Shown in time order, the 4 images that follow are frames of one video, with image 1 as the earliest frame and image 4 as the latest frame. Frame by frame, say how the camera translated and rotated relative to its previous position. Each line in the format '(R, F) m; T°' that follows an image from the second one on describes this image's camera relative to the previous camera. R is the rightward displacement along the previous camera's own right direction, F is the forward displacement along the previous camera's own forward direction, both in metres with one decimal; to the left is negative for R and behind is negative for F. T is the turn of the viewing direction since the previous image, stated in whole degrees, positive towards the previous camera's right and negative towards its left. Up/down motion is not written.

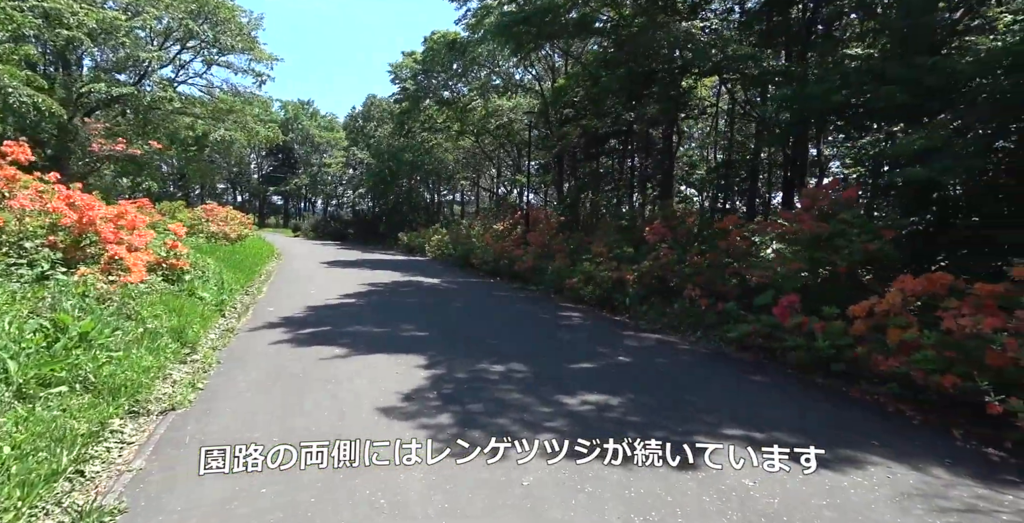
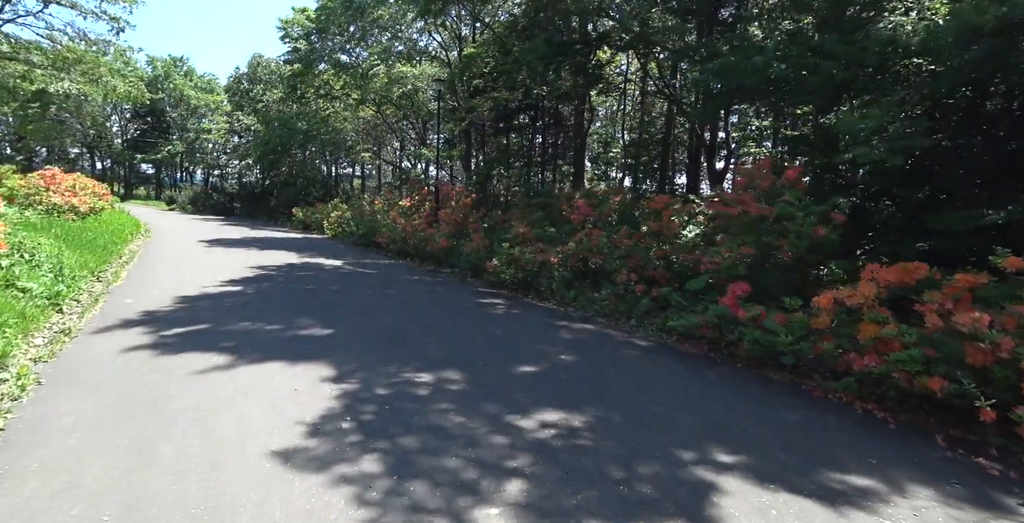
(-0.2, +1.0) m; +10°
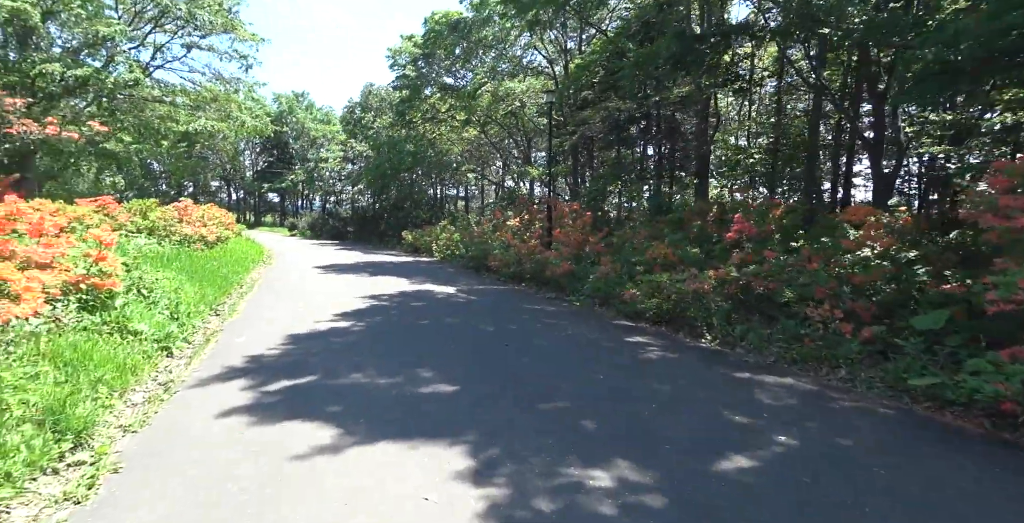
(-0.6, +1.3) m; -10°
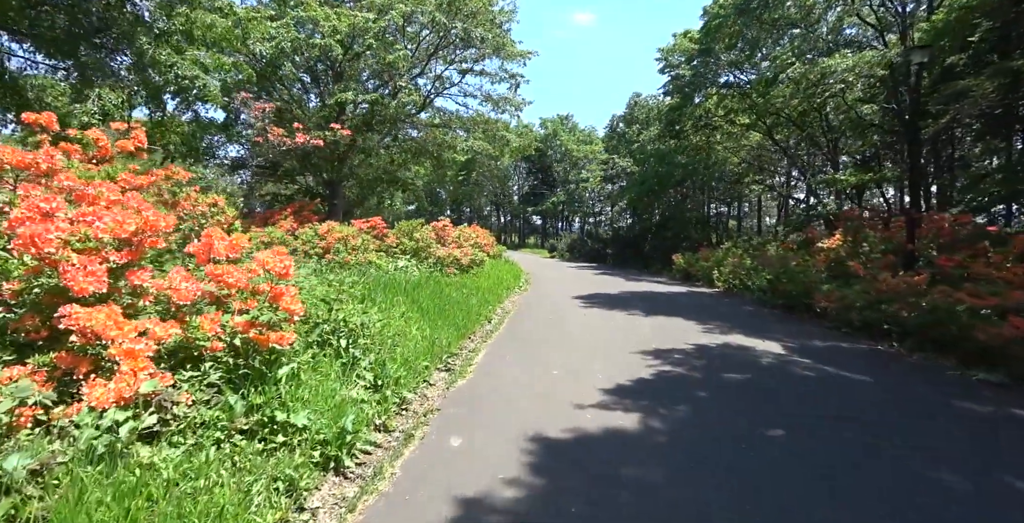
(-1.3, +3.6) m; -26°
